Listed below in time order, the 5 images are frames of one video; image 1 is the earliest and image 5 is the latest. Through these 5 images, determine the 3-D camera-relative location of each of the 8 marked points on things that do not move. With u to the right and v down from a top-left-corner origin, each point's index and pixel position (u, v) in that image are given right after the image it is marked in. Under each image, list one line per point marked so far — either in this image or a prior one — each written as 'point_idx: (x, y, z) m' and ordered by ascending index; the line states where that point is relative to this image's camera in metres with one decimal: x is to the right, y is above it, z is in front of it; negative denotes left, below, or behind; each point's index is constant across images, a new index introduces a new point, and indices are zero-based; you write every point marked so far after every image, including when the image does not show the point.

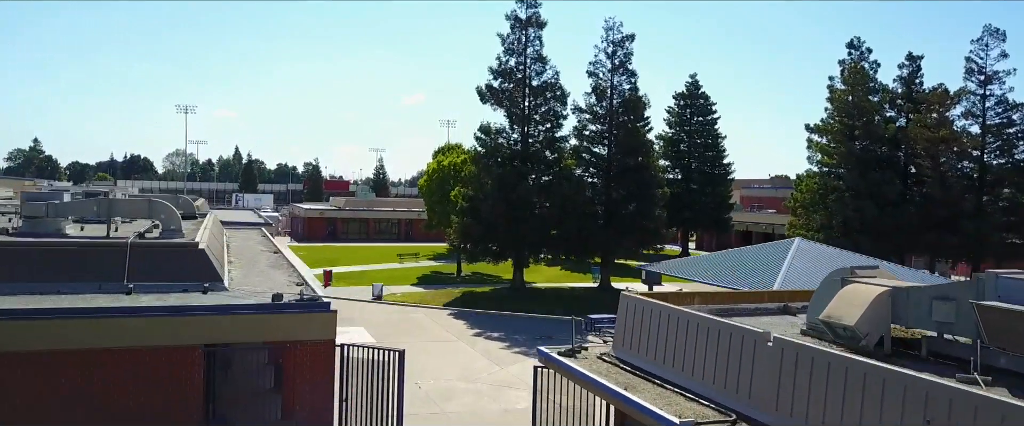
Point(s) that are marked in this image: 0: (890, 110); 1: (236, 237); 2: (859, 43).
0: (+8.2, +2.2, +16.0) m
1: (-4.5, -0.4, +12.1) m
2: (+7.6, +3.7, +16.2) m
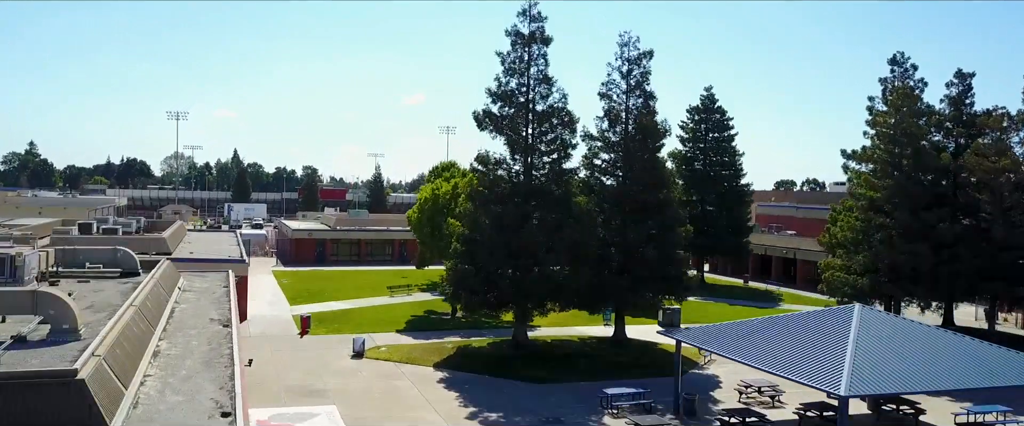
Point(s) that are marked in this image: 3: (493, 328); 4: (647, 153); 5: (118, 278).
0: (+8.3, +1.5, +14.3) m
1: (-4.5, -1.1, +10.4) m
2: (+7.7, +3.0, +14.5) m
3: (-0.4, -2.2, +14.0) m
4: (+2.3, +1.0, +12.6) m
5: (-4.8, -0.8, +9.0) m
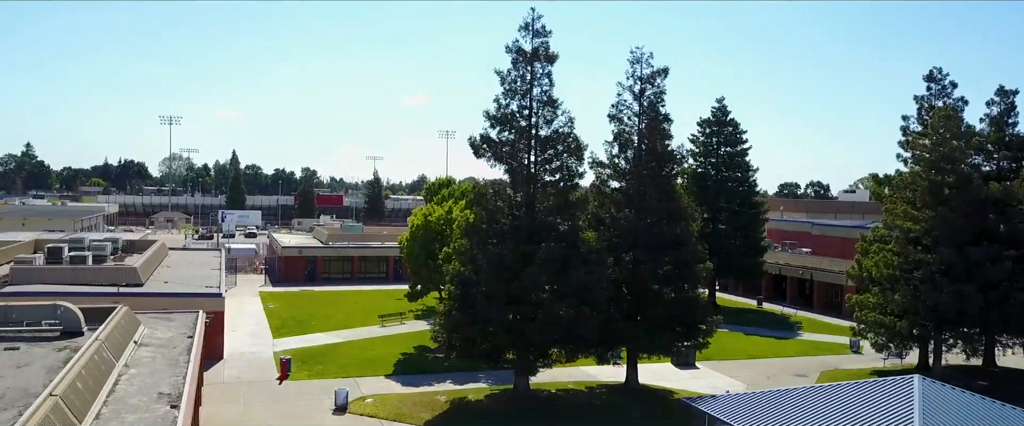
0: (+8.3, +1.0, +13.0) m
1: (-4.5, -1.7, +9.1) m
2: (+7.7, +2.5, +13.2) m
3: (-0.4, -2.7, +12.7) m
4: (+2.3, +0.5, +11.3) m
5: (-4.8, -1.3, +7.8) m
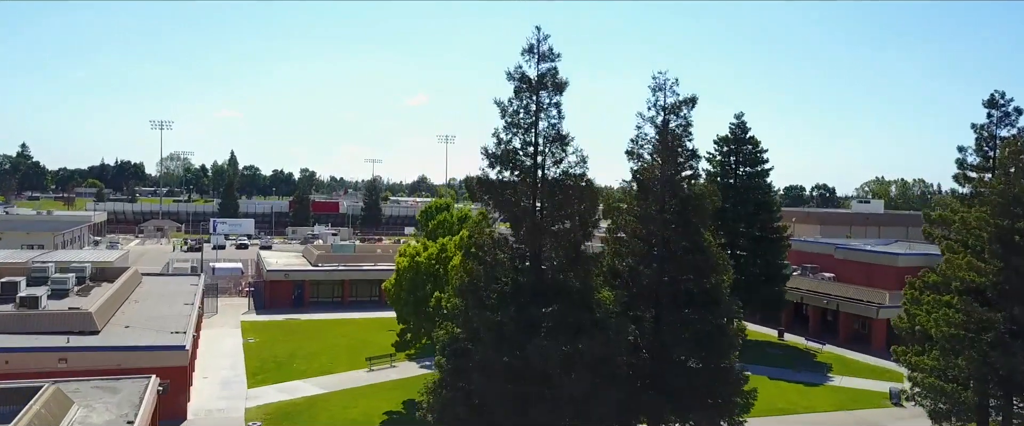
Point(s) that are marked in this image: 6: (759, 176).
0: (+8.3, +0.3, +11.4) m
1: (-4.5, -2.3, +7.5) m
2: (+7.7, +1.8, +11.6) m
3: (-0.3, -3.4, +11.1) m
4: (+2.3, -0.2, +9.7) m
5: (-4.8, -2.0, +6.1) m
6: (+6.7, +0.9, +20.0) m
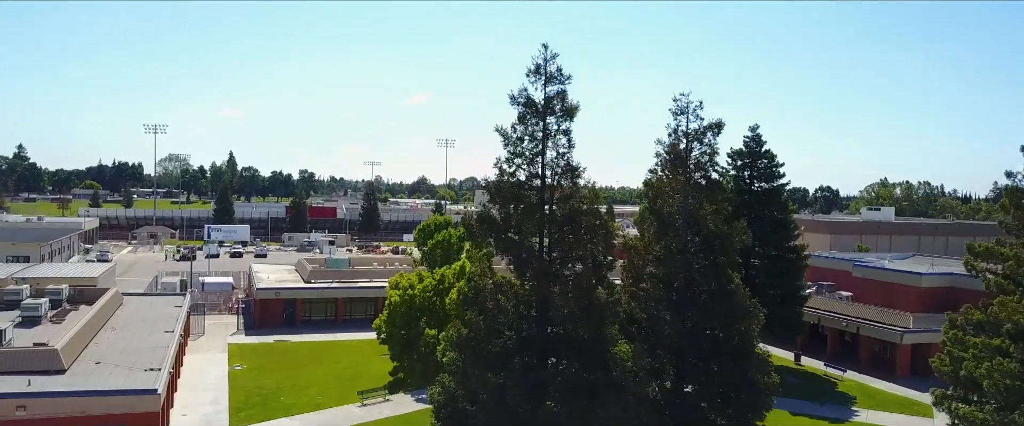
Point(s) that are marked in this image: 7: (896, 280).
0: (+8.4, -0.2, +10.3) m
1: (-4.4, -2.8, +6.4) m
2: (+7.8, +1.3, +10.6) m
3: (-0.3, -3.9, +10.0) m
4: (+2.4, -0.7, +8.6) m
5: (-4.7, -2.5, +5.1) m
6: (+6.8, +0.5, +18.9) m
7: (+10.4, -1.8, +19.9) m
